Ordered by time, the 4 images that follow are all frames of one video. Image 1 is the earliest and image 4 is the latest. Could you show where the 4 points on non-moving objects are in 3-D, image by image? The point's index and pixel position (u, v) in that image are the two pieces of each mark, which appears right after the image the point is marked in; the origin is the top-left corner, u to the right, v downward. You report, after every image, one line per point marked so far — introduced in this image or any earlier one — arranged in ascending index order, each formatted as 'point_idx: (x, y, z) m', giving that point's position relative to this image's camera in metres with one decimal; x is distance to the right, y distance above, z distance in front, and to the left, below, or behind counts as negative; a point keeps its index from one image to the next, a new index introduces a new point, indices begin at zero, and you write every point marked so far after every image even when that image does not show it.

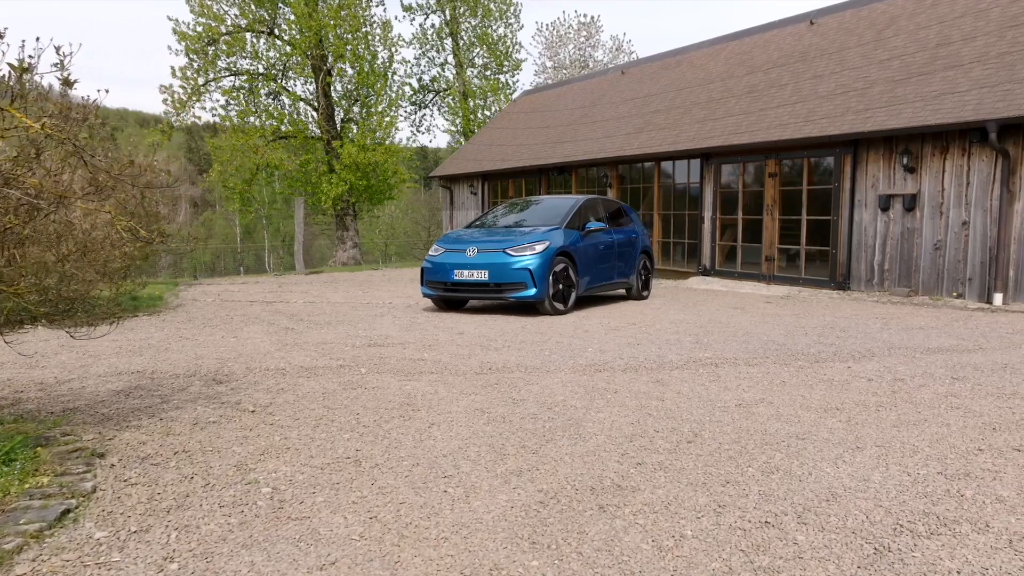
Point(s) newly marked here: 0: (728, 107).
0: (+4.0, +3.3, +14.0) m
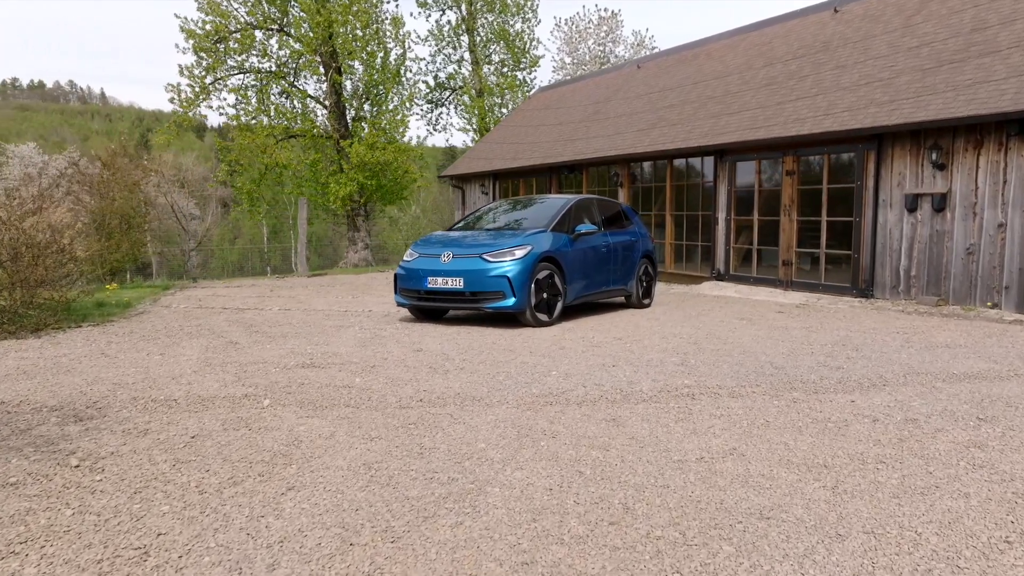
0: (+4.0, +3.2, +13.1) m
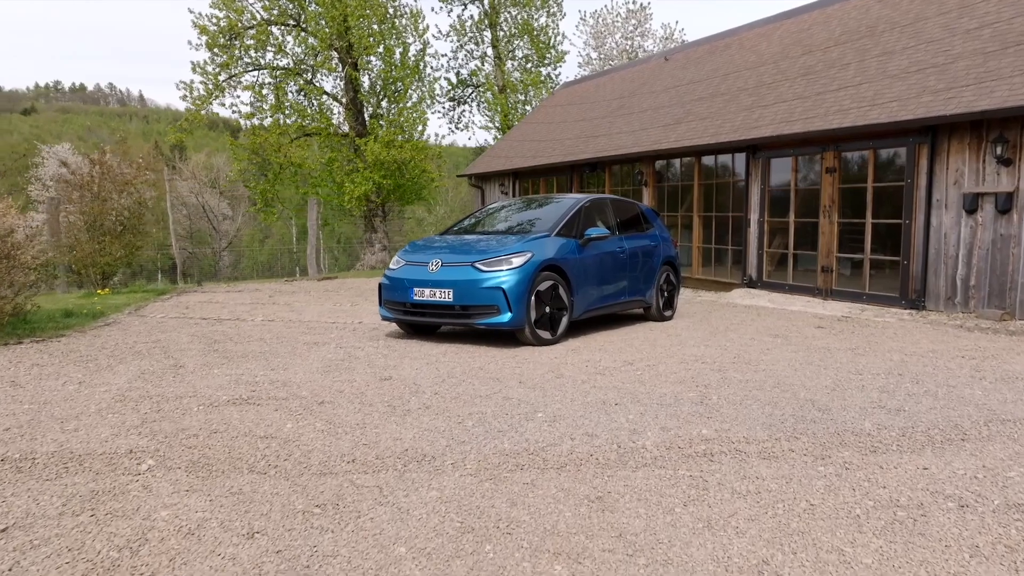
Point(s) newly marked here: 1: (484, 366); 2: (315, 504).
0: (+4.2, +3.1, +12.0) m
1: (-0.2, -0.5, +5.4) m
2: (-0.7, -0.7, +2.6) m
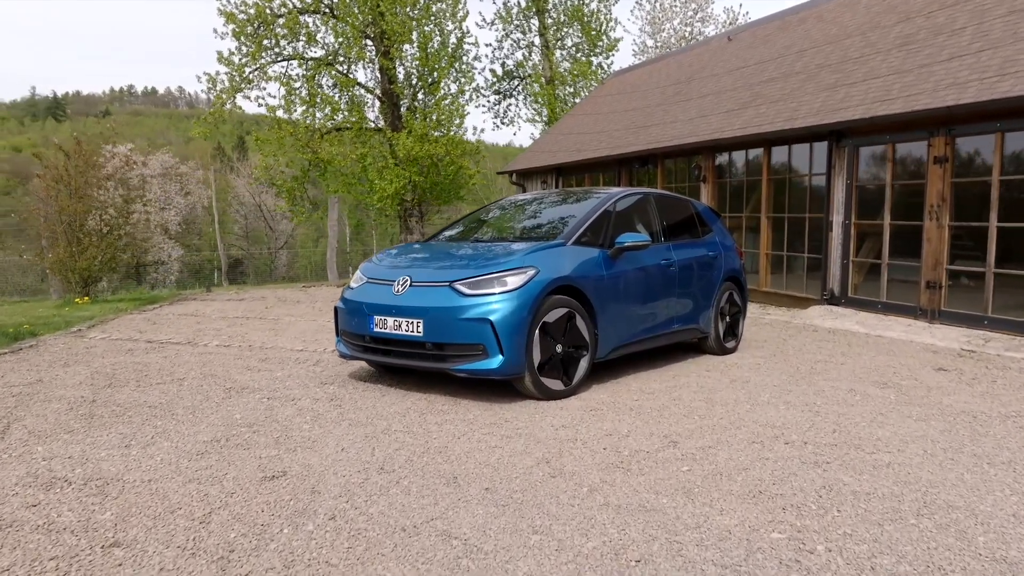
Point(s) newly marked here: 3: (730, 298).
0: (+4.6, +2.9, +9.8) m
1: (-0.3, -0.7, +3.5) m
2: (-1.0, -0.9, +0.8) m
3: (+1.9, -0.1, +6.5) m
